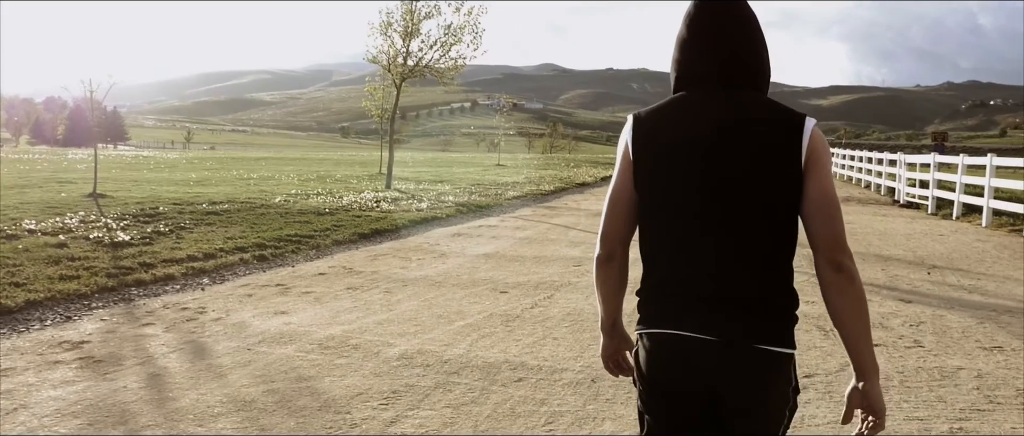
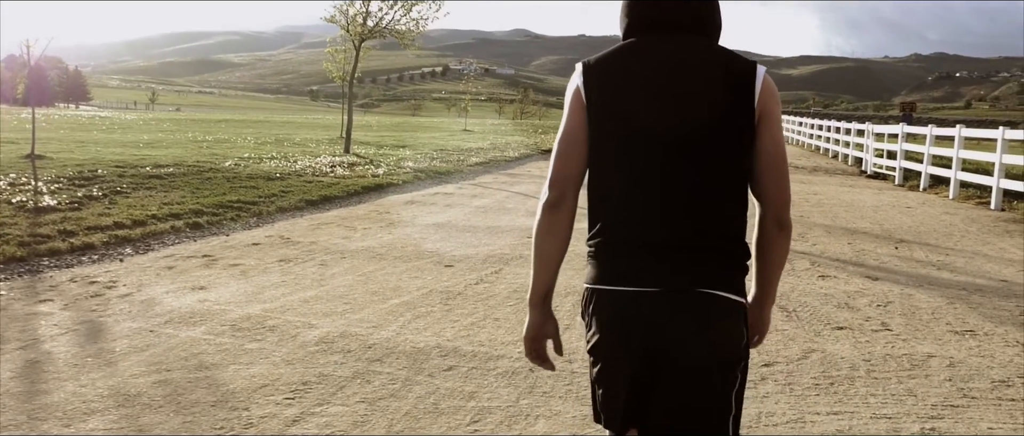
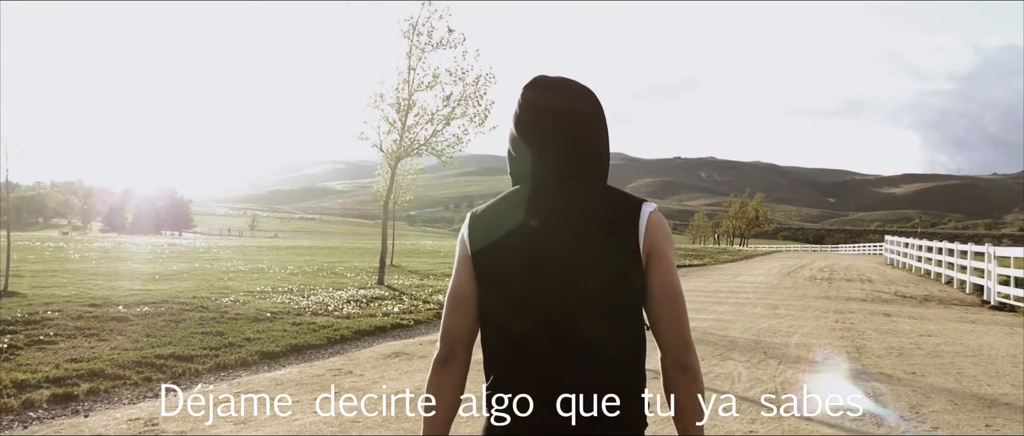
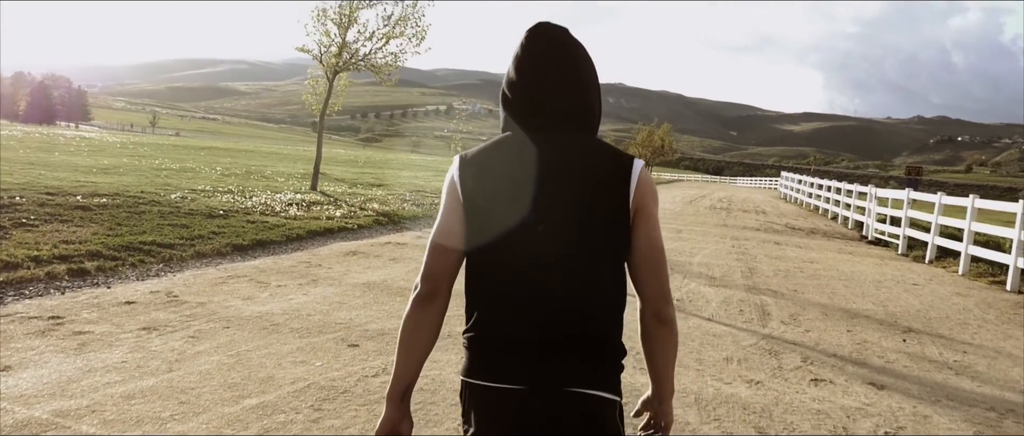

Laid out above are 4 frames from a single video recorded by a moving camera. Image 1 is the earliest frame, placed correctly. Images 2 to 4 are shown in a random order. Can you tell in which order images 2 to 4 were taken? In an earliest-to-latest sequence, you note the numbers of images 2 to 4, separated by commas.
2, 4, 3
